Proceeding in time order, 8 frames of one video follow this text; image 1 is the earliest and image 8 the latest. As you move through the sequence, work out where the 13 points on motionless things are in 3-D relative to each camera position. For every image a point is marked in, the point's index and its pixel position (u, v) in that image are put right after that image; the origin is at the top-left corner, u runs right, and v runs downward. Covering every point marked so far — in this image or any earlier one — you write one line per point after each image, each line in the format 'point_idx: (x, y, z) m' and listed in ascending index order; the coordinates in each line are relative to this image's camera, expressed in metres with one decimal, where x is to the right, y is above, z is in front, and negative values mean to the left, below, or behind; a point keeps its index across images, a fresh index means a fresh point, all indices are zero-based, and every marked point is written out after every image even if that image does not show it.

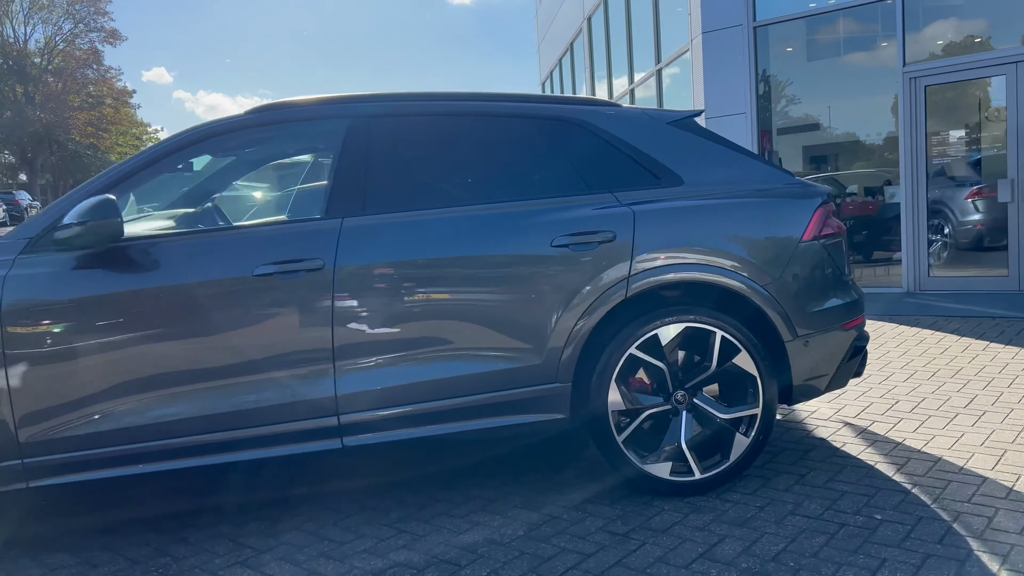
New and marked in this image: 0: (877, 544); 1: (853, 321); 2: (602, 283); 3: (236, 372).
0: (+1.3, -0.9, +3.0) m
1: (+1.5, -0.1, +3.7) m
2: (+0.4, 0.0, +3.4) m
3: (-1.1, -0.3, +3.2) m
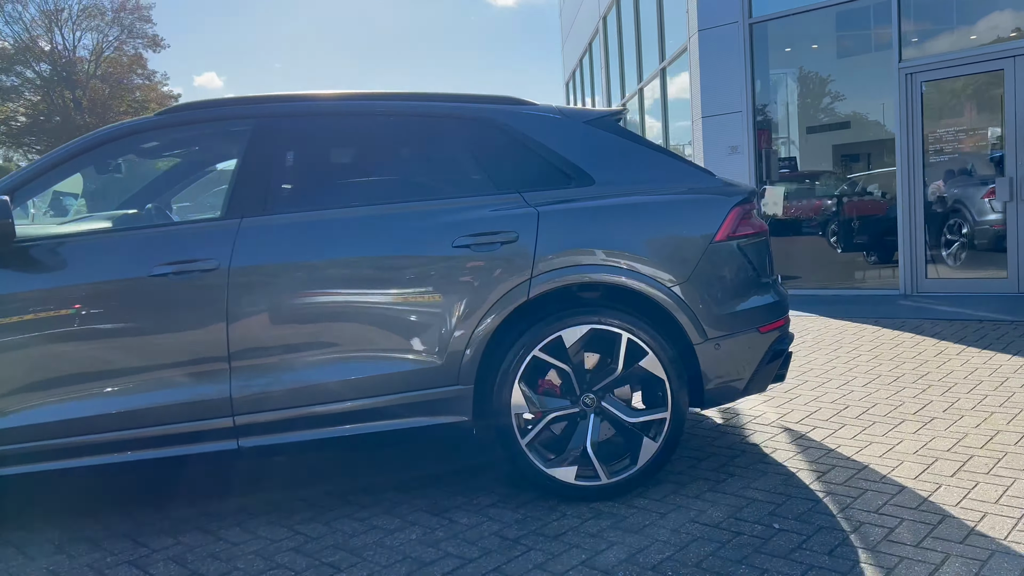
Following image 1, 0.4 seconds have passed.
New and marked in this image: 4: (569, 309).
0: (+0.9, -0.9, +2.9) m
1: (+1.1, -0.1, +3.6) m
2: (0.0, 0.0, +3.3) m
3: (-1.5, -0.3, +3.2) m
4: (+0.2, -0.1, +3.4) m
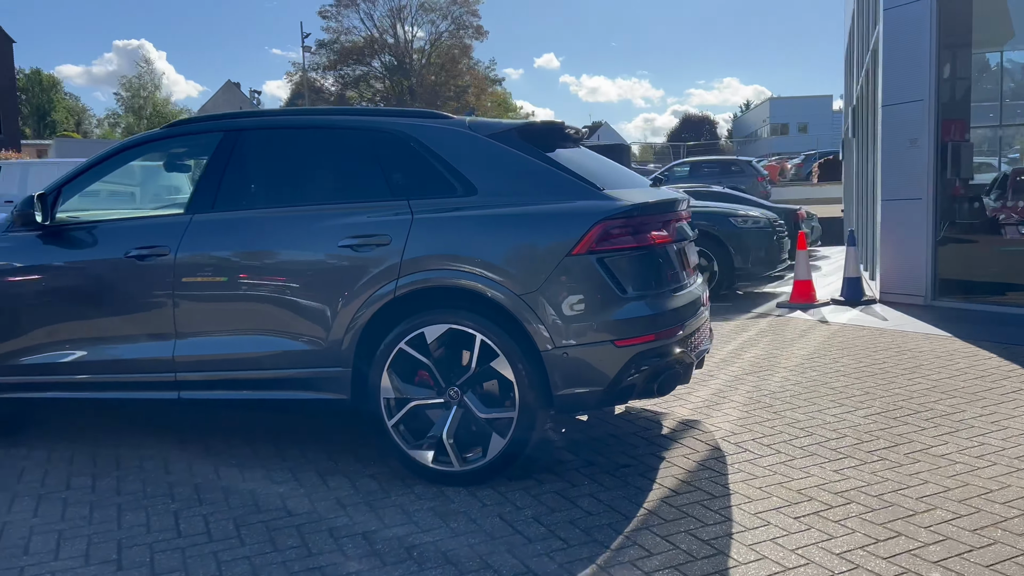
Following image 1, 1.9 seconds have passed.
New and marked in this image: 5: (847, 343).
0: (0.0, -1.0, +3.0) m
1: (+0.5, -0.2, +3.6) m
2: (-0.6, 0.0, +3.8) m
3: (-2.0, -0.2, +4.2) m
4: (-0.3, -0.1, +3.8) m
5: (+2.6, -0.4, +6.7) m
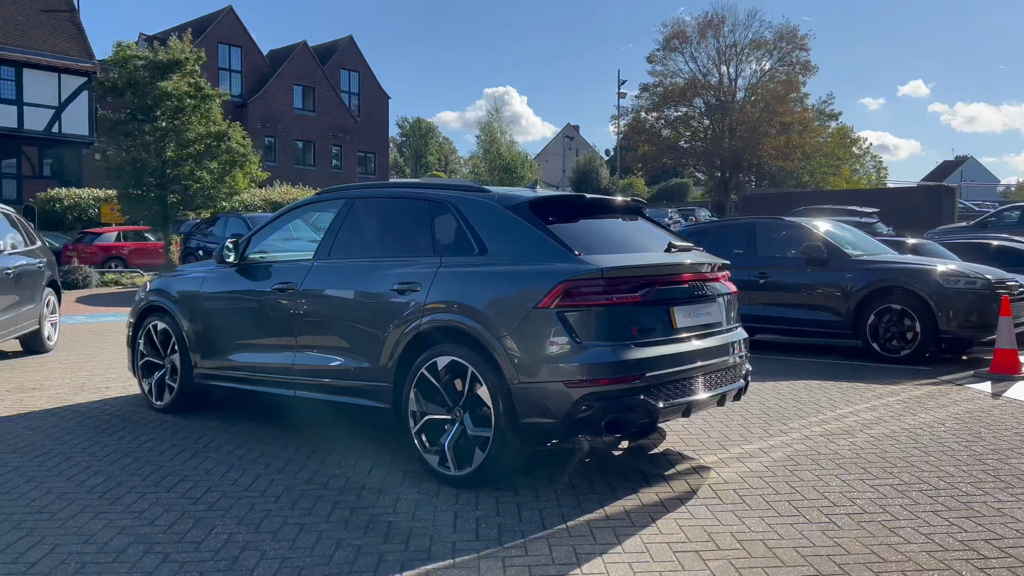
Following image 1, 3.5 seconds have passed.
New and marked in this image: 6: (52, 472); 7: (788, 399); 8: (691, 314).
0: (-0.4, -1.2, +3.9) m
1: (+0.4, -0.5, +4.3) m
2: (-0.6, -0.2, +4.9) m
3: (-1.7, -0.4, +5.8) m
4: (-0.4, -0.3, +4.7) m
5: (+3.5, -1.0, +6.2) m
6: (-2.7, -1.1, +5.0) m
7: (+2.4, -1.0, +7.2) m
8: (+1.0, -0.1, +4.8) m
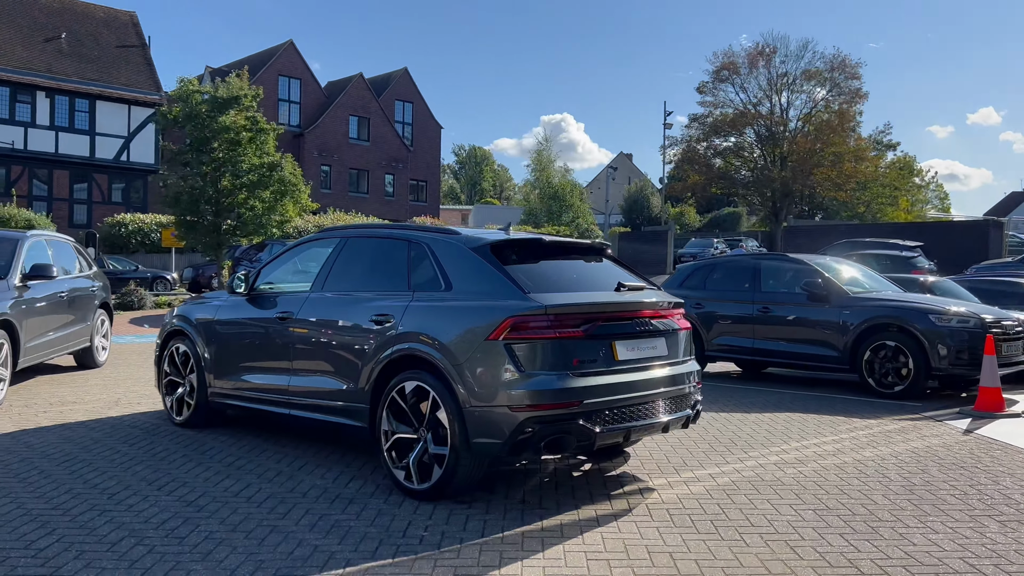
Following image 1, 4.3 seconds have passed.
0: (-0.7, -1.4, +4.5) m
1: (+0.1, -0.7, +4.8) m
2: (-0.9, -0.4, +5.4) m
3: (-1.9, -0.6, +6.5) m
4: (-0.6, -0.5, +5.3) m
5: (+3.3, -1.3, +6.5) m
6: (-3.0, -1.3, +5.7) m
7: (+2.3, -1.3, +7.6) m
8: (+0.8, -0.4, +5.3) m
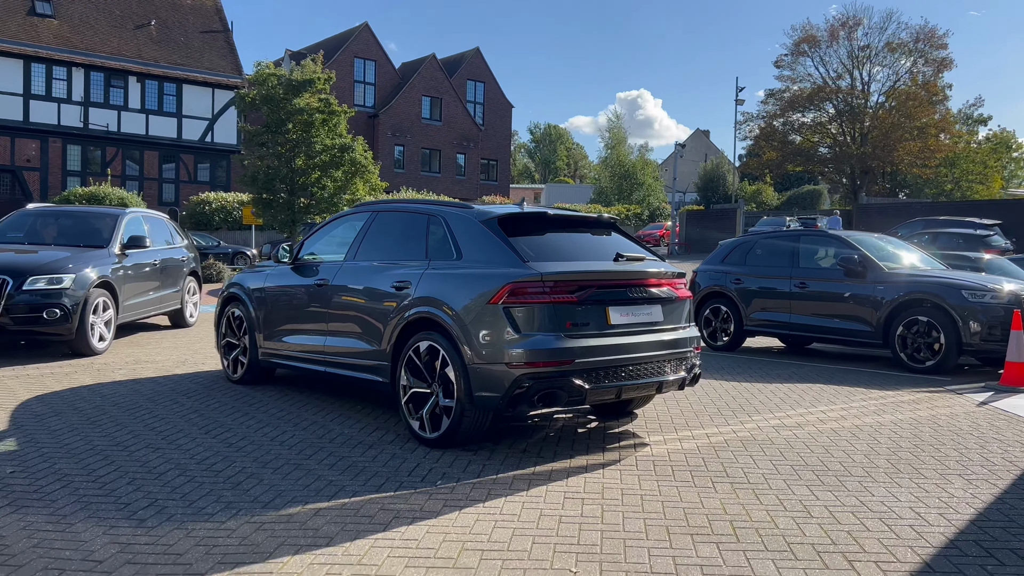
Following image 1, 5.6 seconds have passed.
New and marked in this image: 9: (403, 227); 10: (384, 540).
0: (-0.8, -1.2, +5.1) m
1: (+0.1, -0.5, +5.3) m
2: (-0.8, -0.2, +6.0) m
3: (-1.8, -0.3, +7.1) m
4: (-0.6, -0.3, +5.9) m
5: (+3.4, -1.1, +6.7) m
6: (-2.9, -1.0, +6.5) m
7: (+2.5, -1.0, +7.9) m
8: (+0.8, -0.2, +5.7) m
9: (-0.8, +0.5, +6.5) m
10: (-0.6, -1.2, +4.0) m
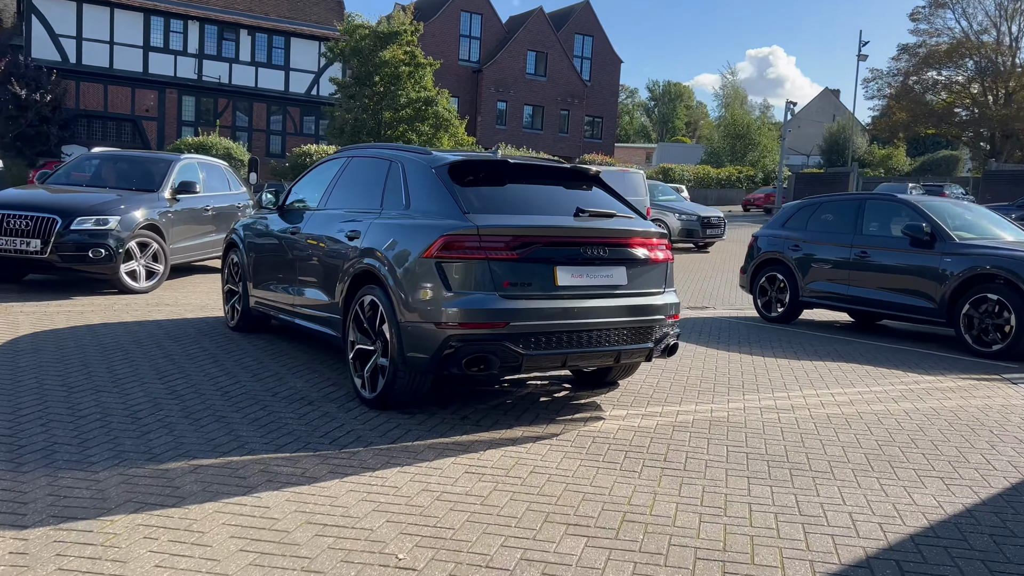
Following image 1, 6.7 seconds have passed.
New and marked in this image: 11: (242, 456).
0: (-1.2, -0.9, +4.8) m
1: (-0.3, -0.2, +4.8) m
2: (-1.1, +0.2, +5.7) m
3: (-1.9, +0.1, +6.9) m
4: (-0.9, 0.0, +5.5) m
5: (+3.2, -0.9, +5.9) m
6: (-3.1, -0.6, +6.5) m
7: (+2.4, -0.7, +7.1) m
8: (+0.4, +0.1, +5.2) m
9: (-1.0, +0.8, +6.2) m
10: (-1.2, -1.0, +3.7) m
11: (-1.4, -0.9, +4.4) m
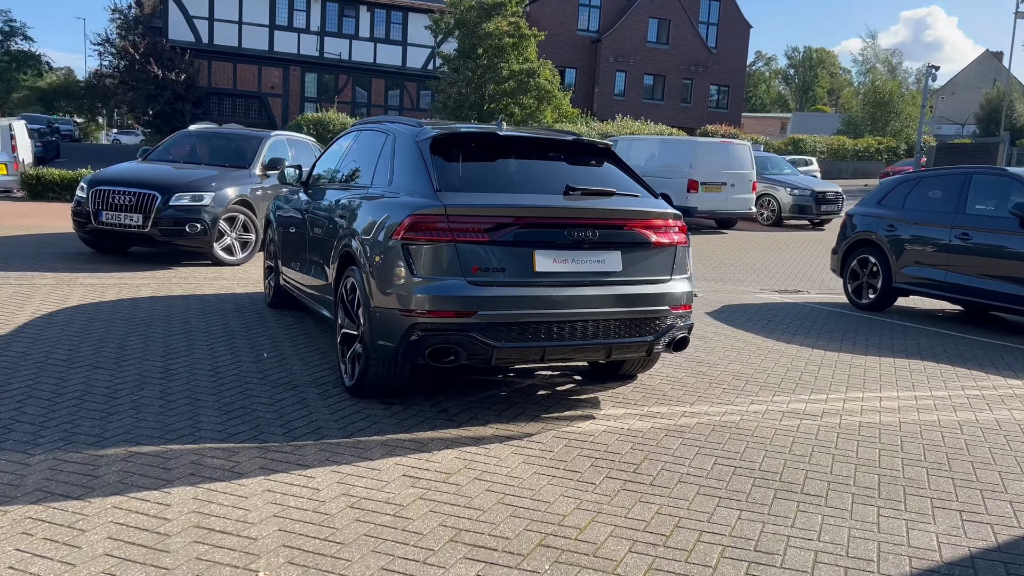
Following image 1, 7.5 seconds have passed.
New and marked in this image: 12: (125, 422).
0: (-1.4, -0.8, +4.6) m
1: (-0.5, -0.1, +4.5) m
2: (-1.1, +0.3, +5.4) m
3: (-1.7, +0.3, +6.8) m
4: (-1.0, +0.1, +5.2) m
5: (+3.1, -0.8, +5.0) m
6: (-3.0, -0.4, +6.5) m
7: (+2.6, -0.6, +6.3) m
8: (+0.3, +0.2, +4.7) m
9: (-1.0, +1.0, +5.9) m
10: (-1.6, -0.9, +3.5) m
11: (-1.7, -0.8, +4.2) m
12: (-2.1, -0.7, +4.6) m
